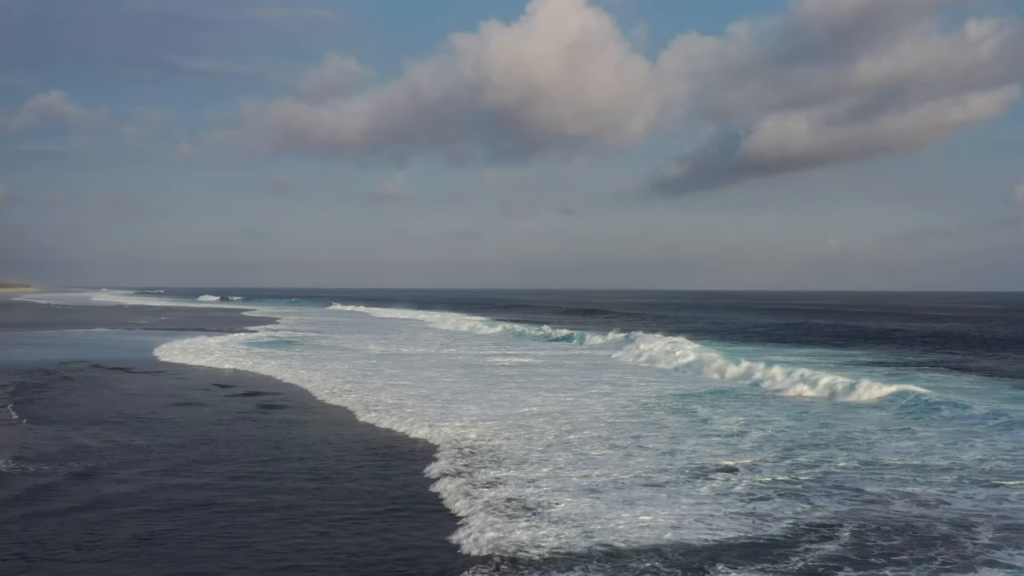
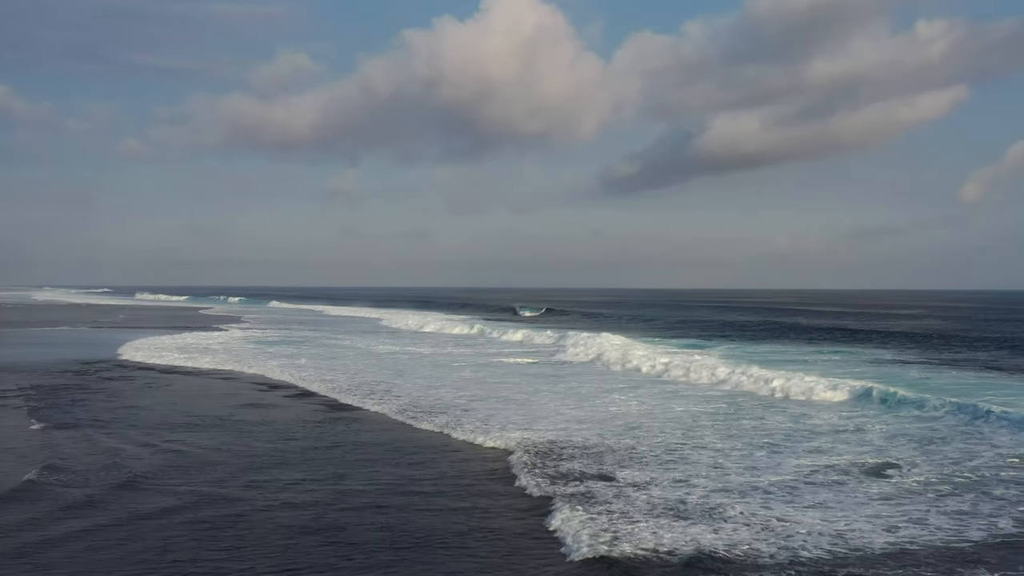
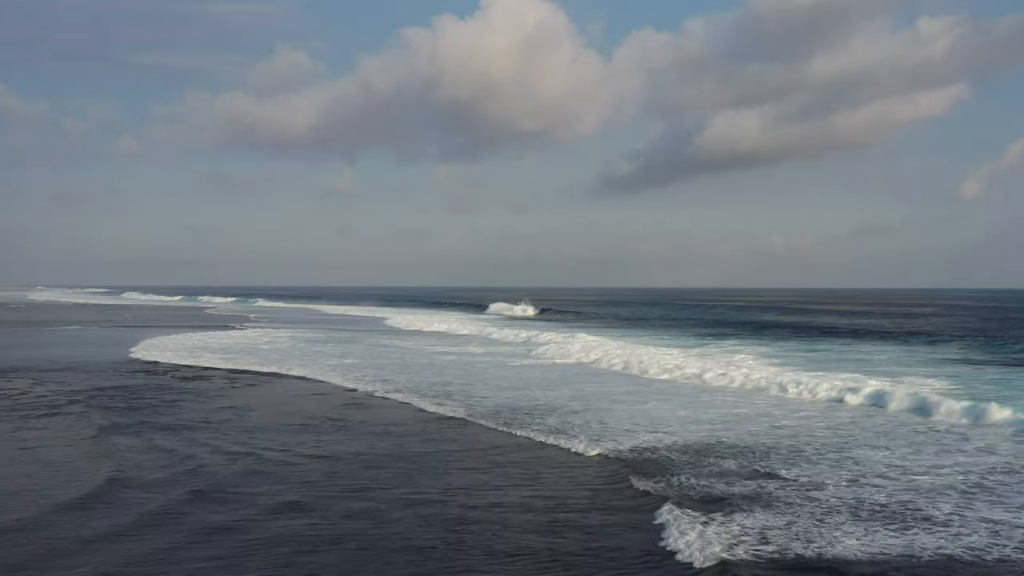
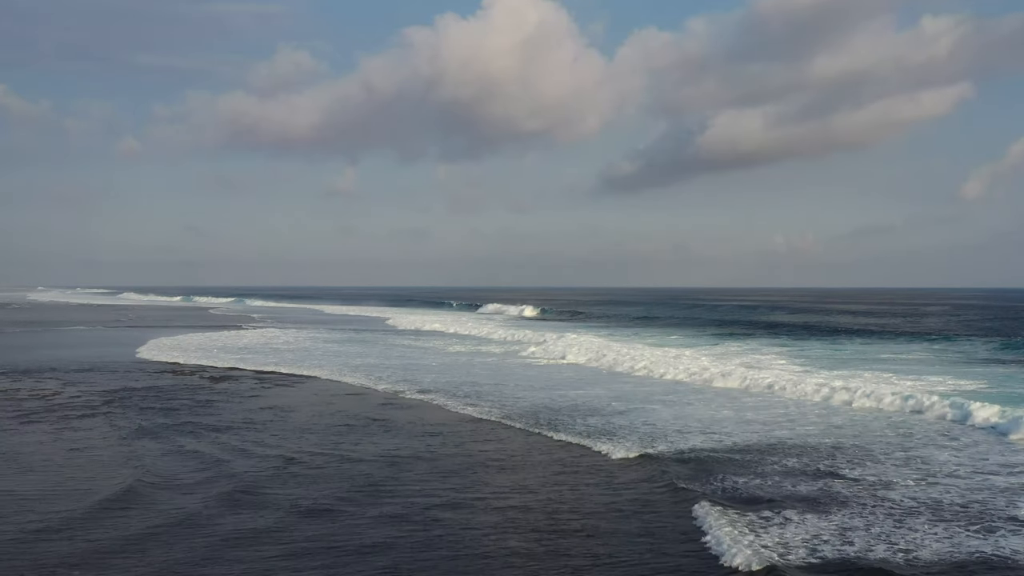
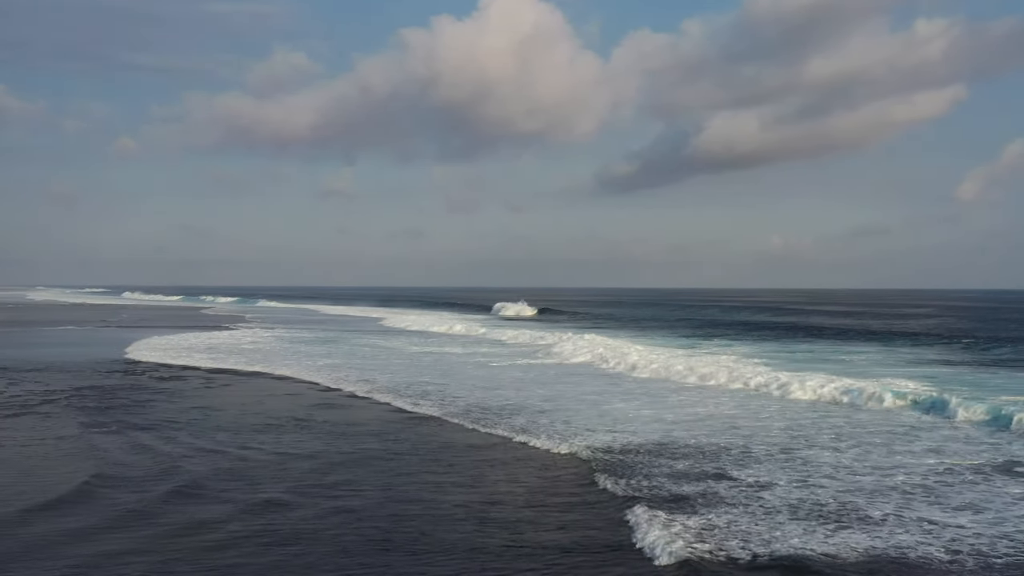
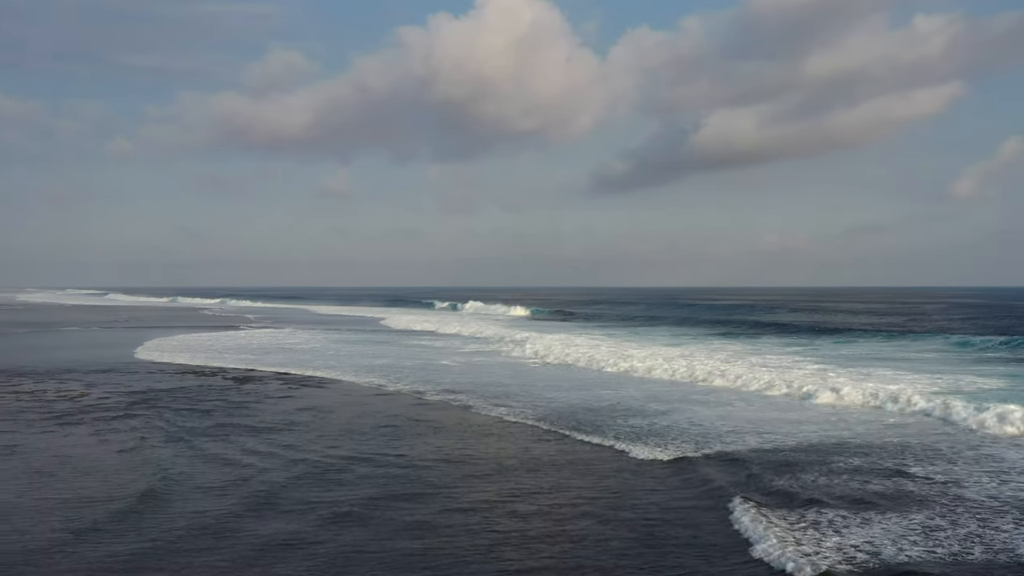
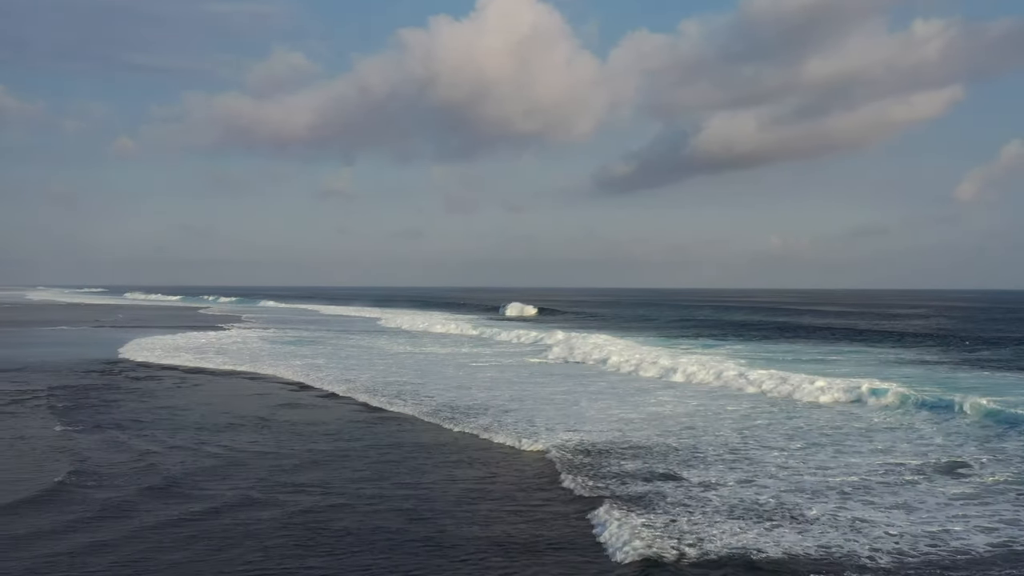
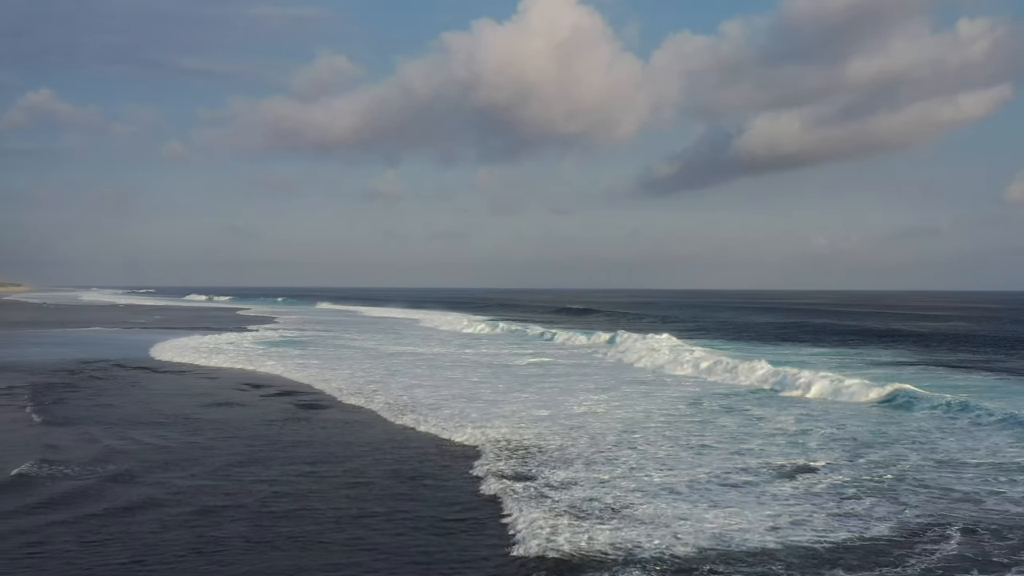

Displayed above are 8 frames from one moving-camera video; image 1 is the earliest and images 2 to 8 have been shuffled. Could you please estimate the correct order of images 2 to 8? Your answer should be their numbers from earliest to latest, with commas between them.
8, 2, 7, 5, 3, 4, 6
